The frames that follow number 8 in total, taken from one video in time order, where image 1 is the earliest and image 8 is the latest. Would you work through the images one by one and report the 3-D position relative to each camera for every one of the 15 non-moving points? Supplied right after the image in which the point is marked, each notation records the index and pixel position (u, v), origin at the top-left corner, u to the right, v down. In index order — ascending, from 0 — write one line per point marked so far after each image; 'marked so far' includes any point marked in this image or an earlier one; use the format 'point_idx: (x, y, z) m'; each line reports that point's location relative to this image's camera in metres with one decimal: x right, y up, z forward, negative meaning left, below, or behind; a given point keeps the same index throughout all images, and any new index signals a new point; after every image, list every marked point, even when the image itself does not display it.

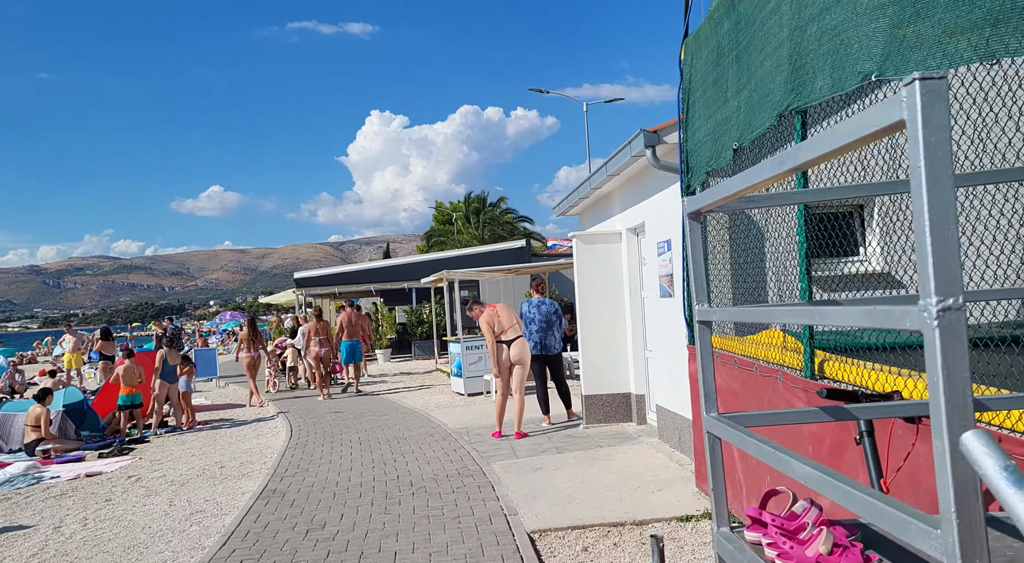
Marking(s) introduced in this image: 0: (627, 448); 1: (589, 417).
0: (+1.1, -1.6, +8.2) m
1: (+0.9, -1.5, +9.7) m
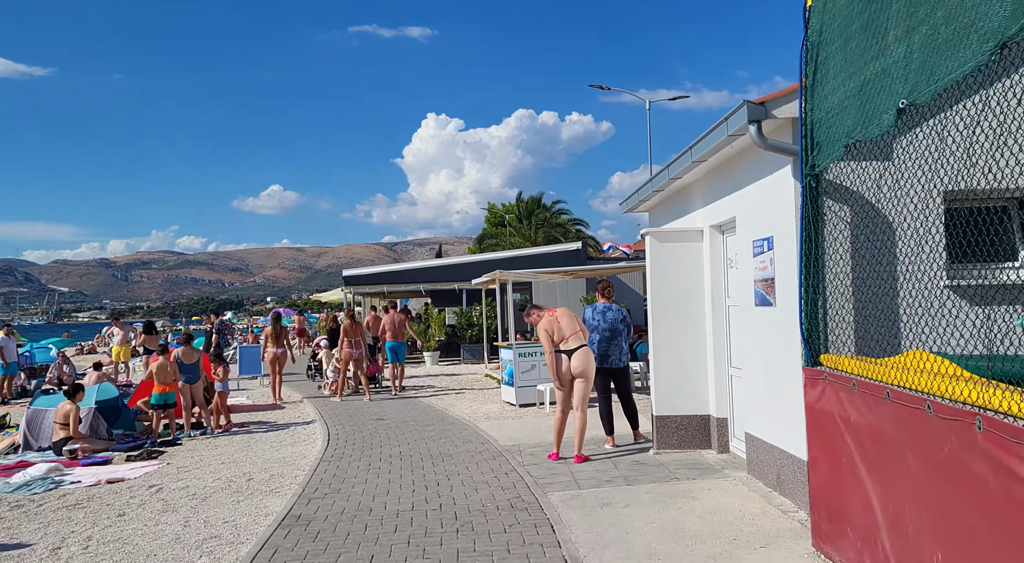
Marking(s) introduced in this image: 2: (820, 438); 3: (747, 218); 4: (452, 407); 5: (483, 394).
0: (+1.6, -1.6, +7.0) m
1: (+1.4, -1.6, +8.5) m
2: (+1.8, -0.9, +5.0) m
3: (+1.9, +0.5, +7.0) m
4: (-1.0, -2.2, +15.4) m
5: (-0.6, -2.2, +17.4) m
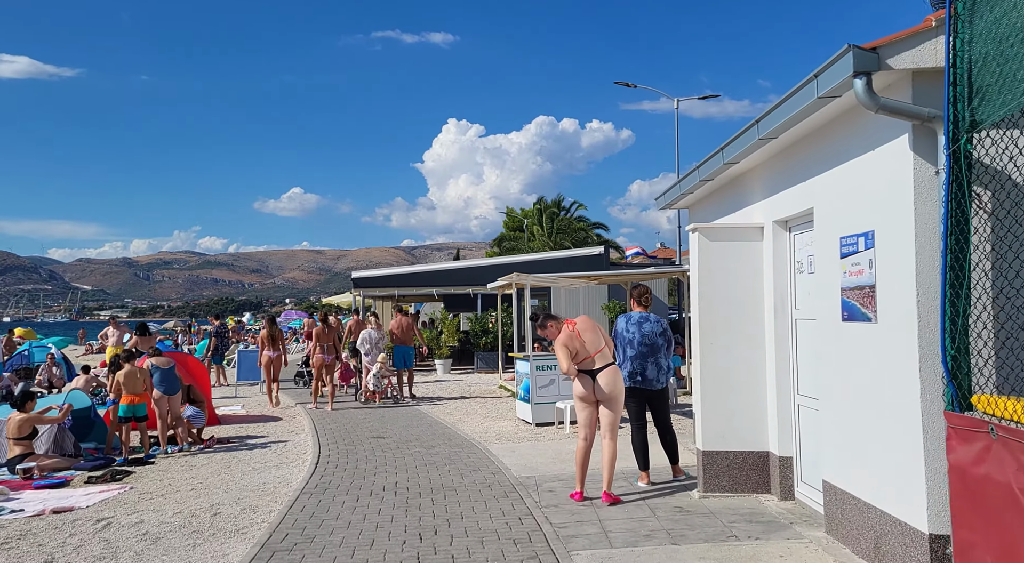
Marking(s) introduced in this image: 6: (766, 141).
0: (+1.7, -1.6, +5.5) m
1: (+1.6, -1.6, +7.0) m
2: (+1.8, -0.9, +3.5) m
3: (+2.0, +0.5, +5.5) m
4: (-0.8, -2.3, +13.9) m
5: (-0.3, -2.3, +15.9) m
6: (+1.8, +1.0, +6.3) m
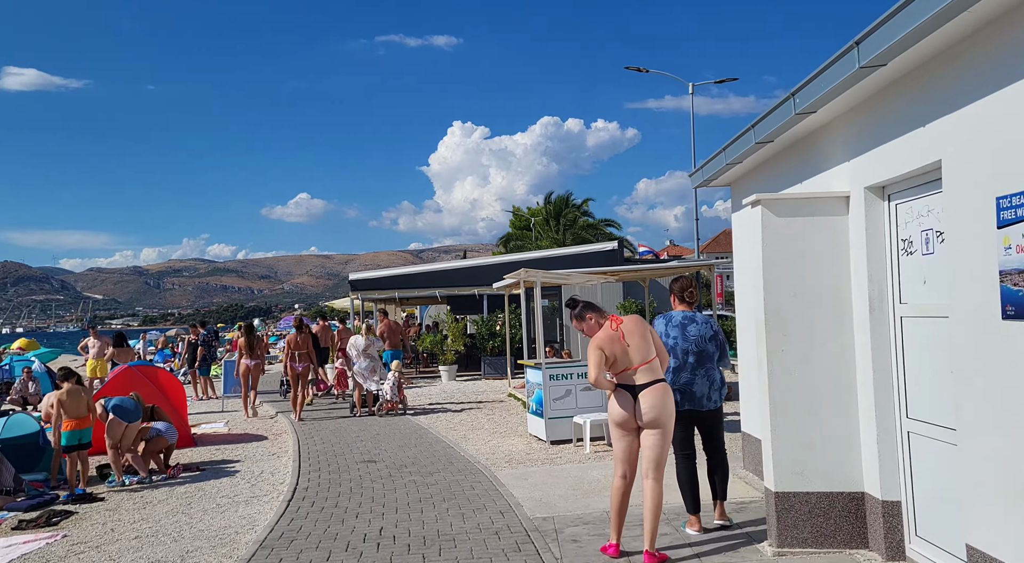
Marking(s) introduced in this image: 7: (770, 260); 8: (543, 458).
0: (+1.7, -1.6, +3.8) m
1: (+1.6, -1.5, +5.3) m
2: (+1.9, -0.8, +1.8) m
3: (+2.0, +0.5, +3.8) m
4: (-0.6, -2.2, +12.3) m
5: (-0.1, -2.3, +14.2) m
6: (+1.8, +1.1, +4.6) m
7: (+1.6, +0.1, +5.4) m
8: (+0.4, -2.1, +10.3) m
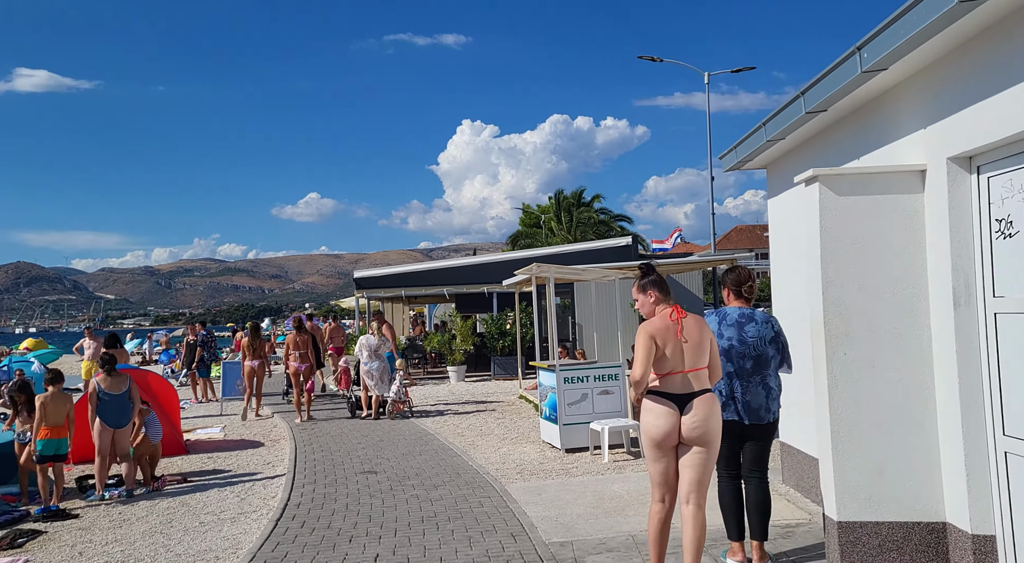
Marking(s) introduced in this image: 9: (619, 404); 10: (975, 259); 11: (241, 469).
0: (+1.8, -1.5, +2.9) m
1: (+1.7, -1.5, +4.5) m
2: (+1.9, -0.8, +1.0) m
3: (+2.1, +0.6, +3.0) m
4: (-0.5, -2.2, +11.4) m
5: (0.0, -2.2, +13.4) m
6: (+1.9, +1.1, +3.7) m
7: (+1.7, +0.2, +4.6) m
8: (+0.5, -2.0, +9.5) m
9: (+1.3, -1.5, +10.5) m
10: (+2.2, +0.1, +4.2) m
11: (-3.4, -2.4, +11.2) m
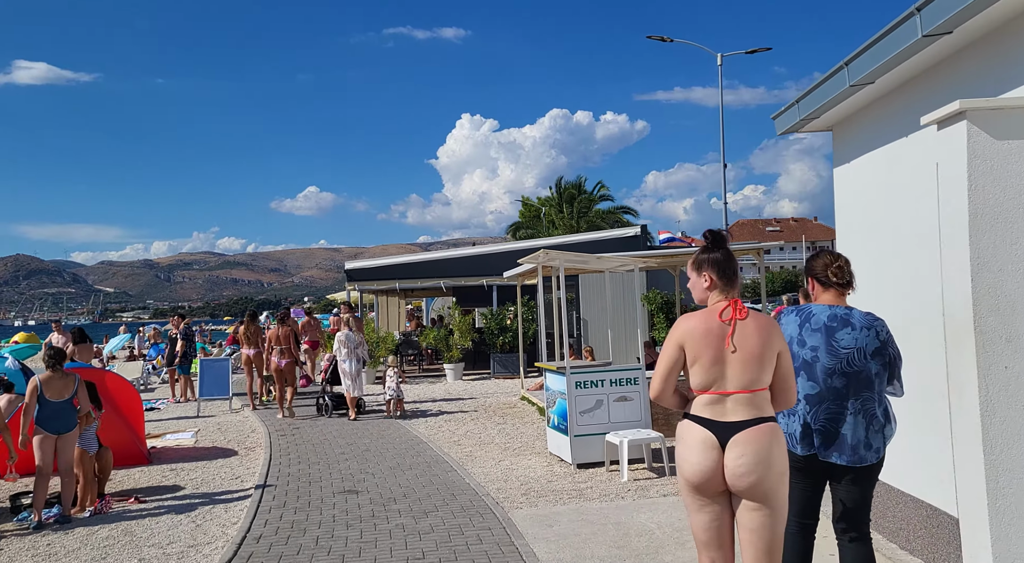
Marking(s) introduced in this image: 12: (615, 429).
0: (+1.8, -1.4, +1.5) m
1: (+1.8, -1.4, +3.1) m
2: (+2.0, -0.7, -0.4) m
3: (+2.1, +0.6, +1.6) m
4: (-0.5, -2.1, +10.1) m
5: (+0.1, -2.1, +12.0) m
6: (+1.9, +1.2, +2.3) m
7: (+1.7, +0.3, +3.2) m
8: (+0.5, -1.9, +8.1) m
9: (+1.3, -1.4, +9.1) m
10: (+2.3, +0.2, +2.8) m
11: (-3.4, -2.2, +9.8) m
12: (+1.1, -1.5, +9.0) m
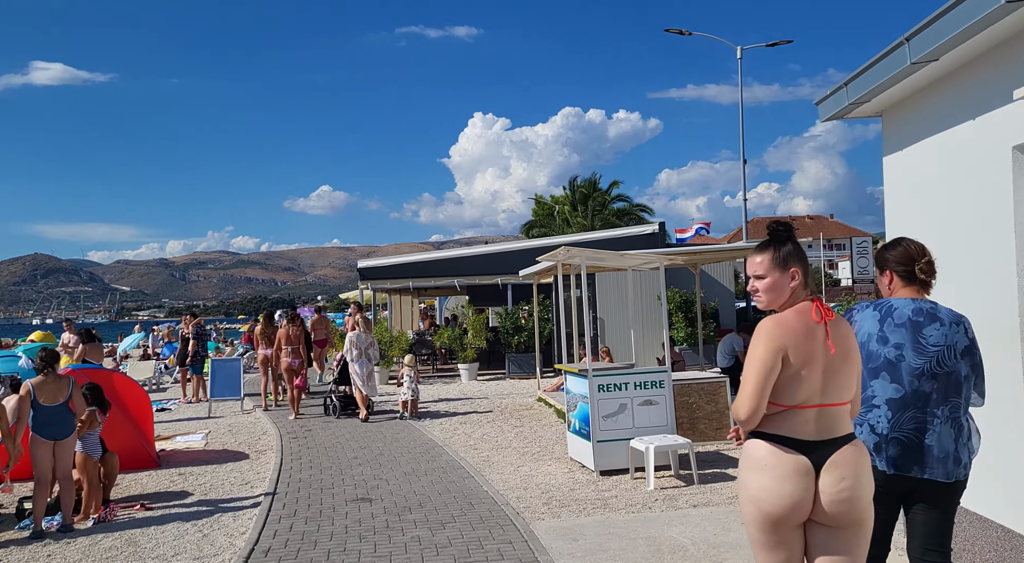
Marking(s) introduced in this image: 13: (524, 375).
0: (+1.9, -1.4, +1.1) m
1: (+1.9, -1.4, +2.7) m
2: (+2.0, -0.7, -0.8) m
3: (+2.2, +0.7, +1.2) m
4: (-0.2, -2.1, +9.7) m
5: (+0.3, -2.1, +11.6) m
6: (+2.0, +1.2, +1.9) m
7: (+1.8, +0.3, +2.8) m
8: (+0.7, -1.9, +7.7) m
9: (+1.5, -1.3, +8.7) m
10: (+2.4, +0.2, +2.4) m
11: (-3.2, -2.2, +9.5) m
12: (+1.3, -1.5, +8.6) m
13: (+0.3, -2.1, +19.7) m
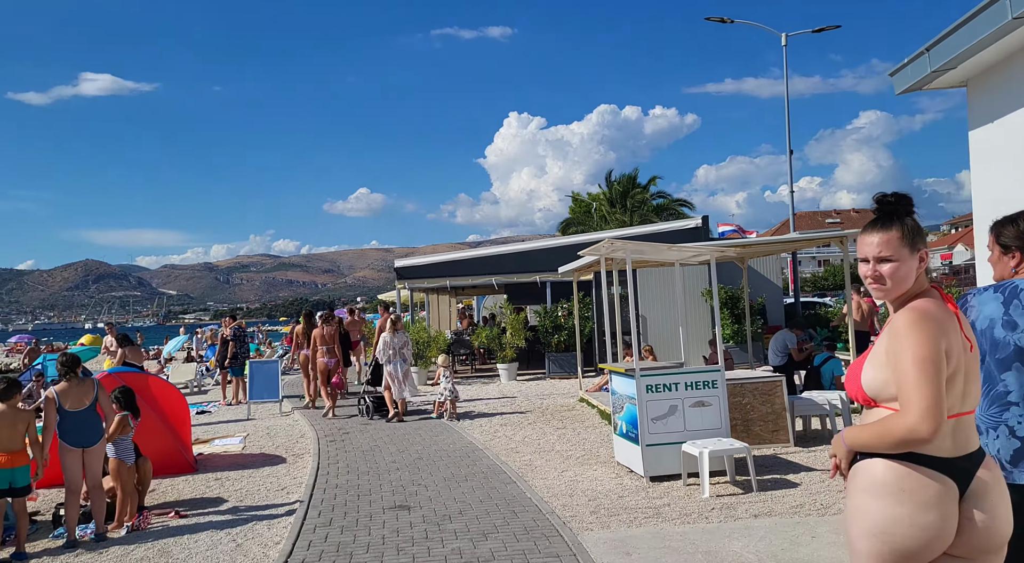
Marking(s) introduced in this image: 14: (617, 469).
0: (+2.0, -1.4, +0.6) m
1: (+2.0, -1.4, +2.2) m
2: (+2.0, -0.7, -1.4) m
3: (+2.3, +0.7, +0.6) m
4: (+0.2, -2.0, +9.3) m
5: (+0.9, -2.0, +11.2) m
6: (+2.1, +1.3, +1.4) m
7: (+2.0, +0.3, +2.3) m
8: (+1.1, -1.8, +7.2) m
9: (+1.9, -1.3, +8.2) m
10: (+2.5, +0.2, +1.9) m
11: (-2.7, -2.2, +9.2) m
12: (+1.7, -1.4, +8.2) m
13: (+1.2, -2.0, +19.2) m
14: (+1.1, -1.9, +9.0) m
